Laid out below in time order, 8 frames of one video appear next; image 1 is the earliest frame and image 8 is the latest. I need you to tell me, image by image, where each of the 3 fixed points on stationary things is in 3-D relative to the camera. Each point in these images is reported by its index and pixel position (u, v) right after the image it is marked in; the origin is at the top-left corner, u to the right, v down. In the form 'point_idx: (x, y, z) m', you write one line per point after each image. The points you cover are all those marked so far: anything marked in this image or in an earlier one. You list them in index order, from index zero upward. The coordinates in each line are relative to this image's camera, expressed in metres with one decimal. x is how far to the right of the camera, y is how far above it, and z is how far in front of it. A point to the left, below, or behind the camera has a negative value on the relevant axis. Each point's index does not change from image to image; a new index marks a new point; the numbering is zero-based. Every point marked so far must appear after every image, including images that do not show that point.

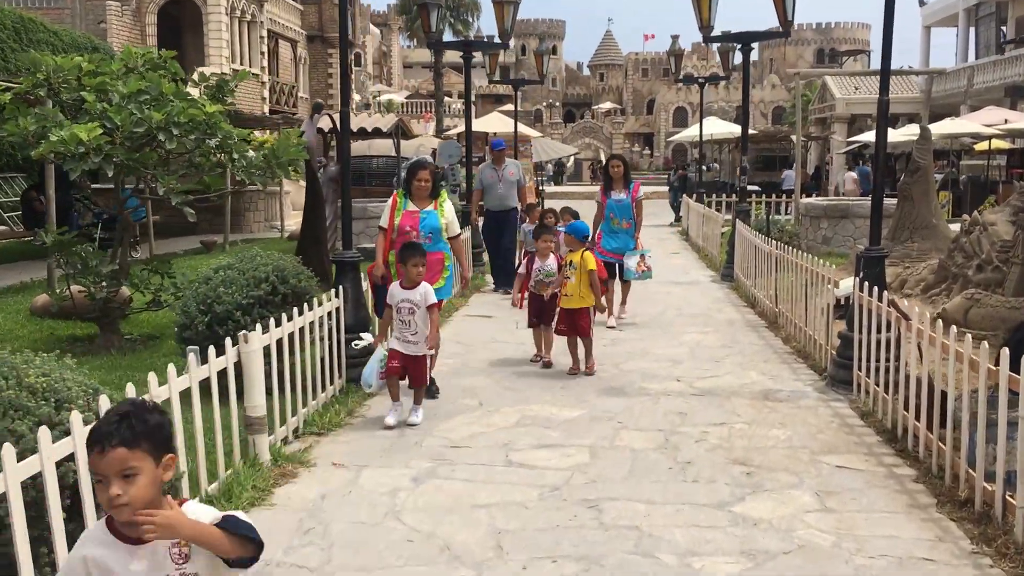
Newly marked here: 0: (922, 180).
0: (+5.1, +1.3, +12.3) m
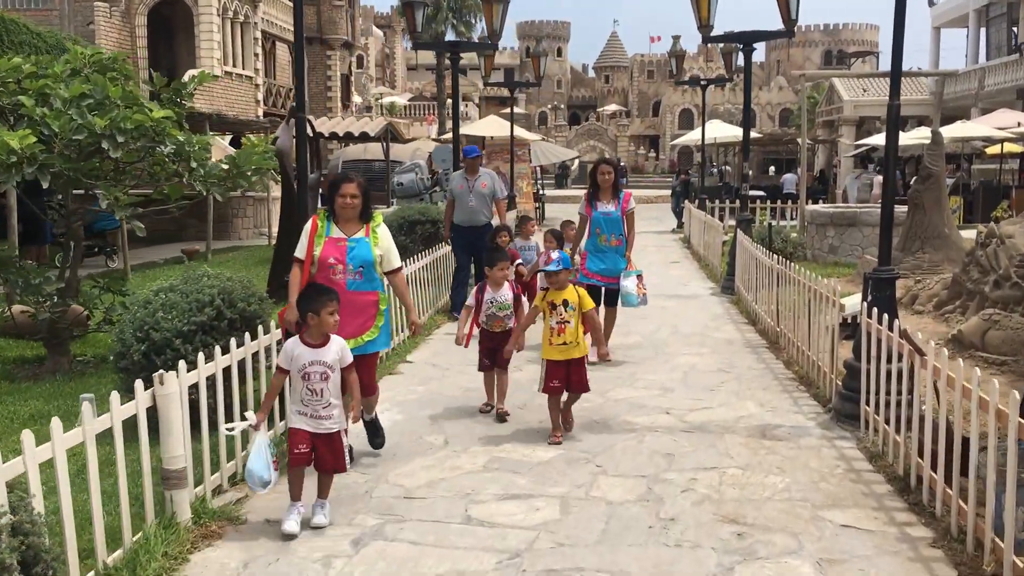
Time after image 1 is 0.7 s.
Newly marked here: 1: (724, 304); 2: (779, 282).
0: (+5.0, +1.2, +11.7) m
1: (+2.4, -0.2, +10.9) m
2: (+2.4, +0.1, +8.7) m
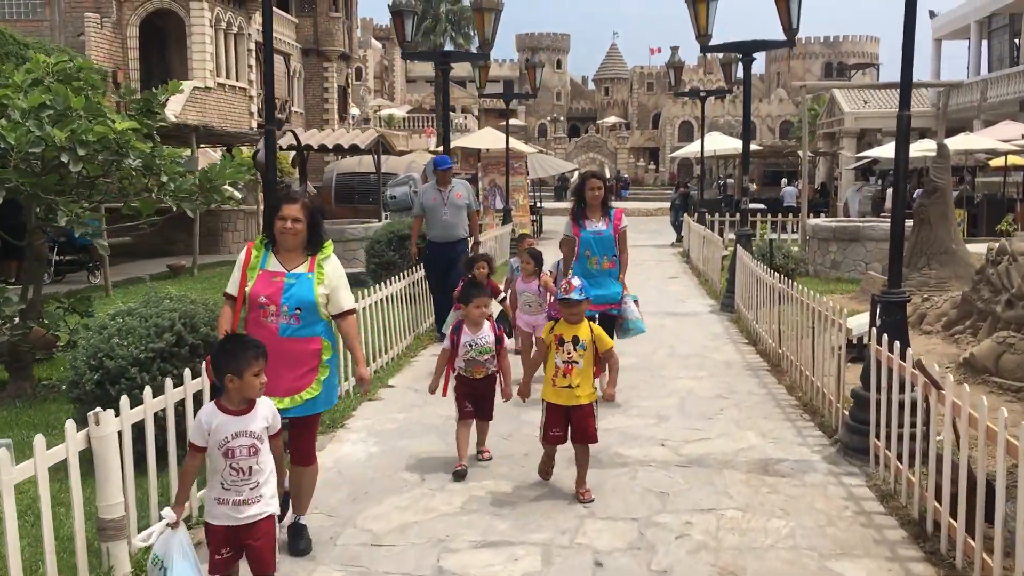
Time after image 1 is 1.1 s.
0: (+4.9, +1.0, +11.3) m
1: (+2.3, -0.4, +10.5) m
2: (+2.3, -0.1, +8.3) m
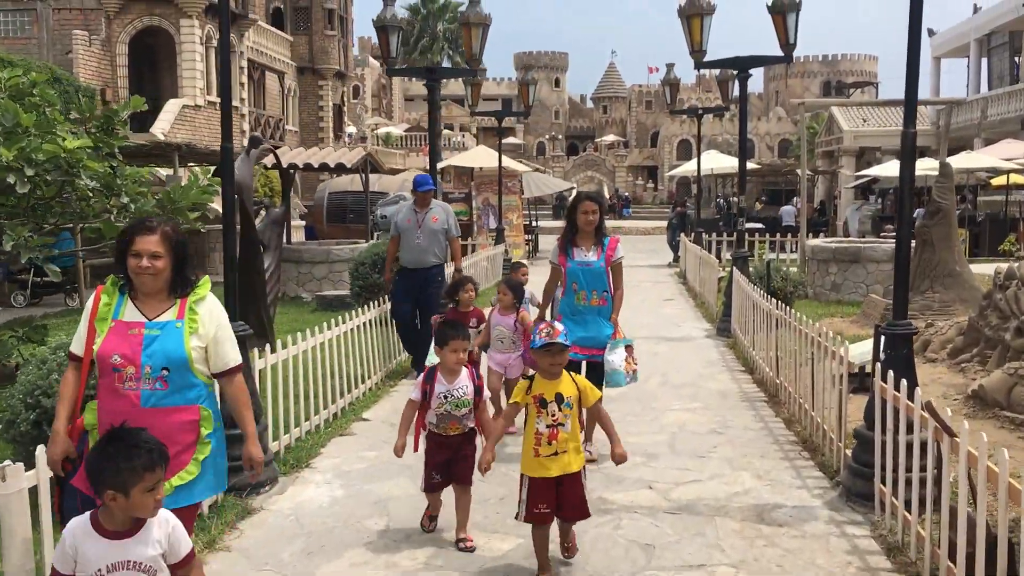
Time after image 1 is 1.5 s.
0: (+4.8, +0.7, +10.9) m
1: (+2.1, -0.6, +10.1) m
2: (+2.1, -0.3, +7.9) m
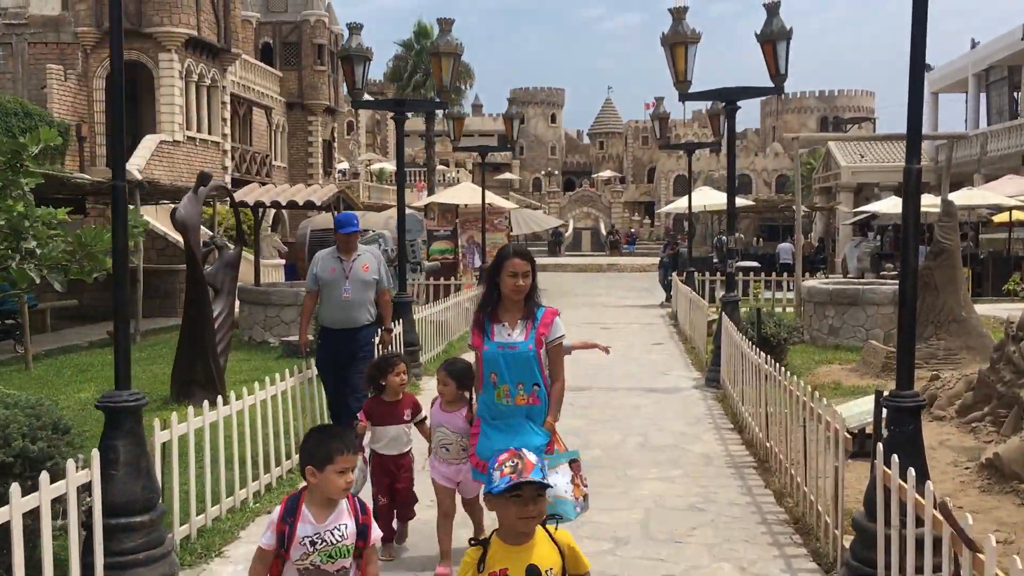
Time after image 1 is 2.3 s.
0: (+4.5, +0.2, +10.2) m
1: (+1.9, -1.1, +9.3) m
2: (+1.9, -0.7, +7.1) m
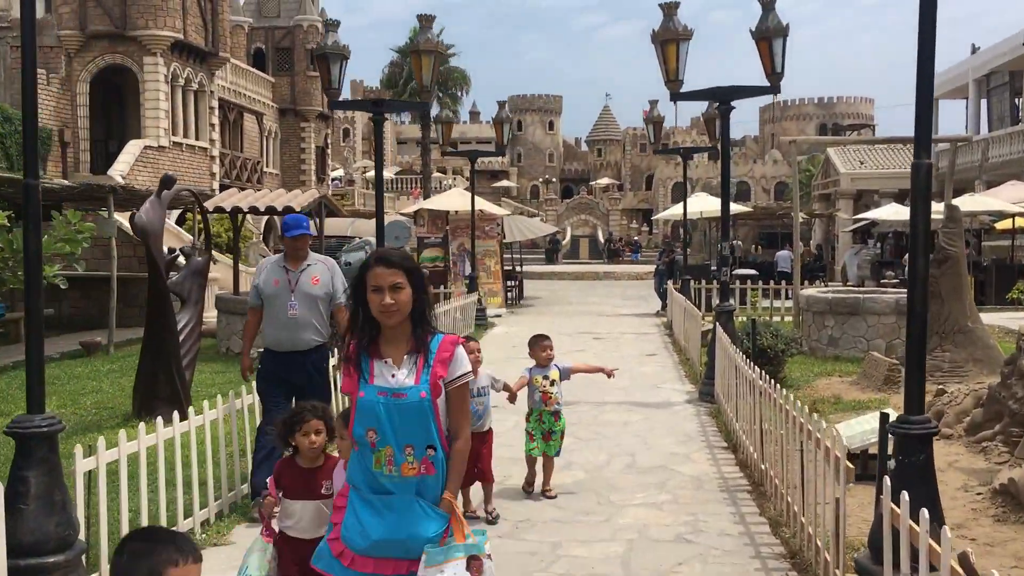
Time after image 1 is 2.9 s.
0: (+4.3, +0.1, +9.7) m
1: (+1.7, -1.2, +8.8) m
2: (+1.7, -0.8, +6.6) m
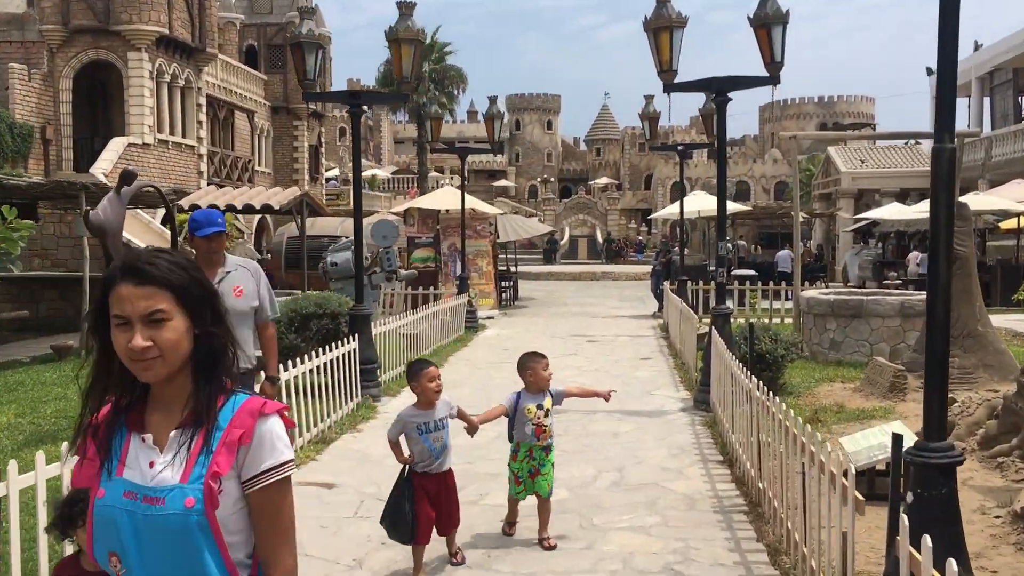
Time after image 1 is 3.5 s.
0: (+4.2, +0.1, +9.2) m
1: (+1.6, -1.2, +8.3) m
2: (+1.5, -0.8, +6.1) m
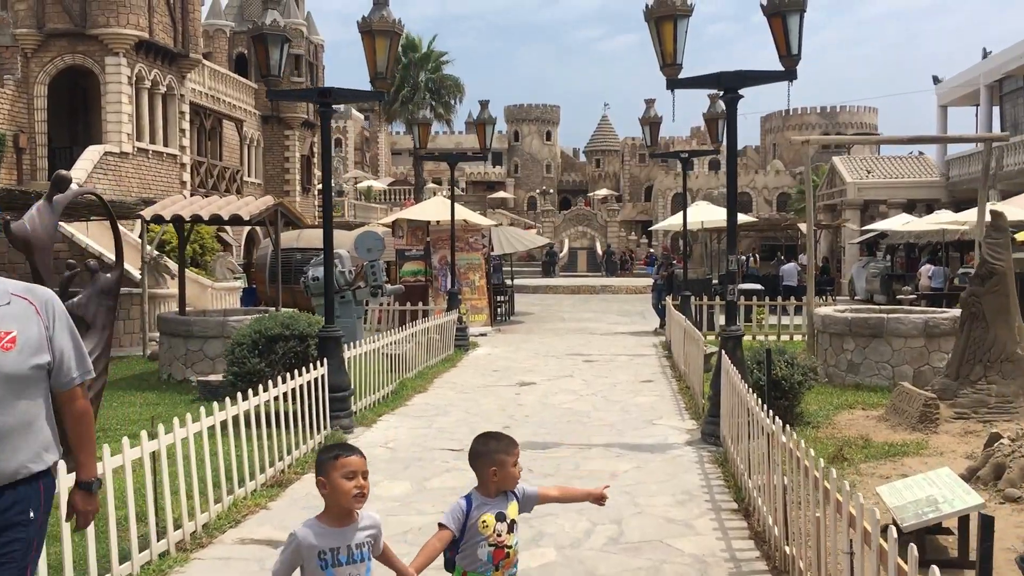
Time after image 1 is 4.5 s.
0: (+4.1, 0.0, +8.2) m
1: (+1.4, -1.3, +7.4) m
2: (+1.4, -0.9, +5.1) m
